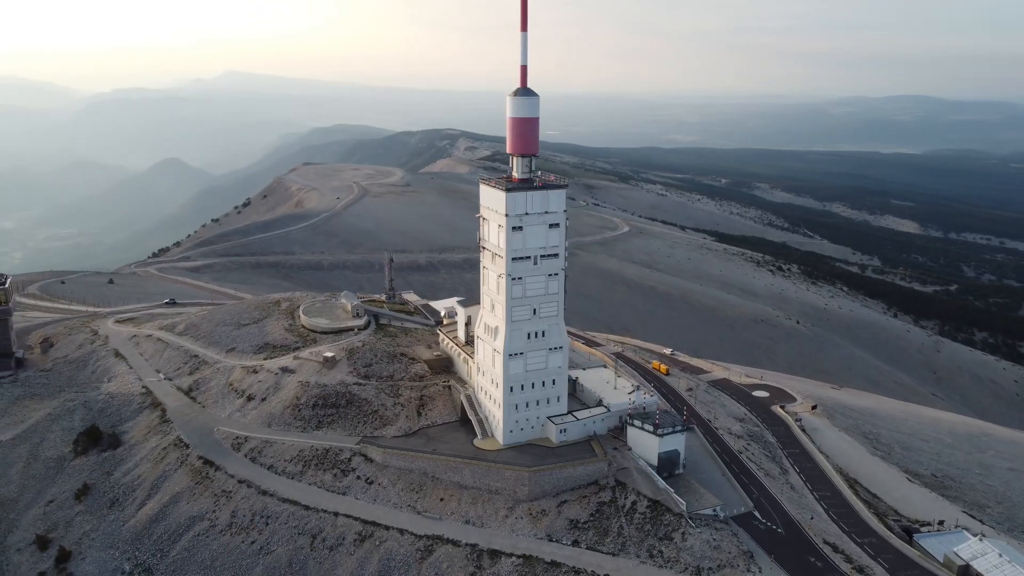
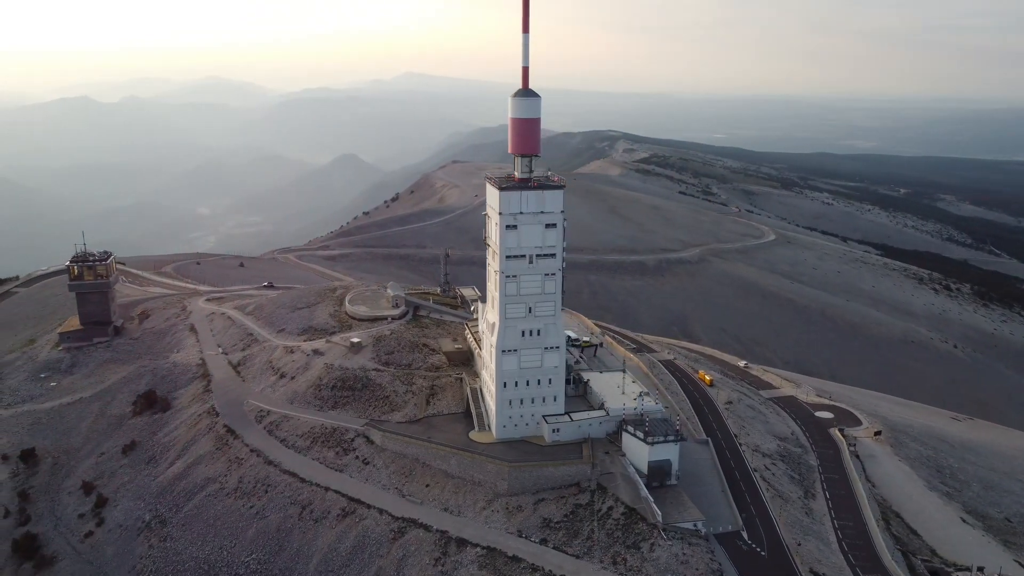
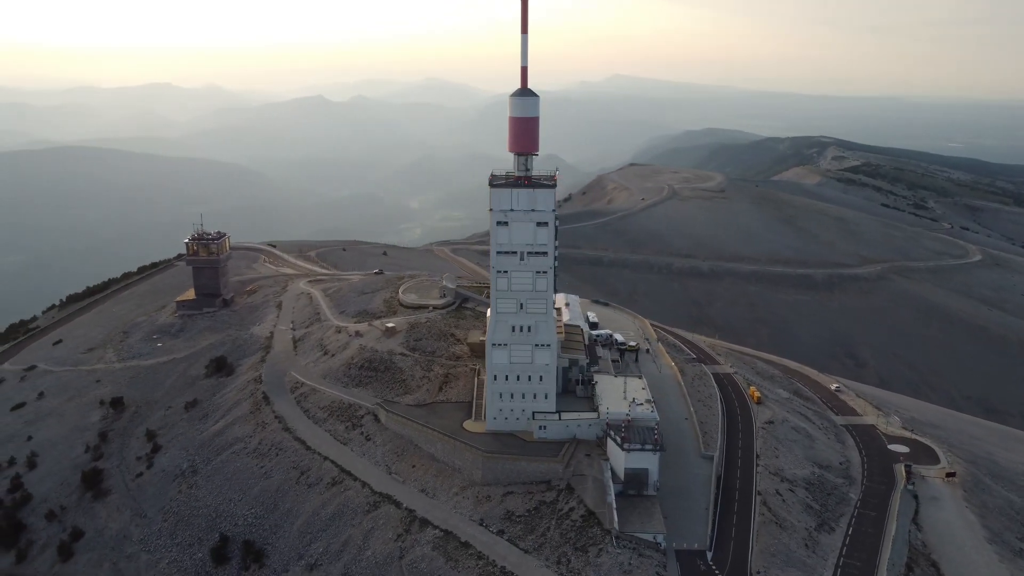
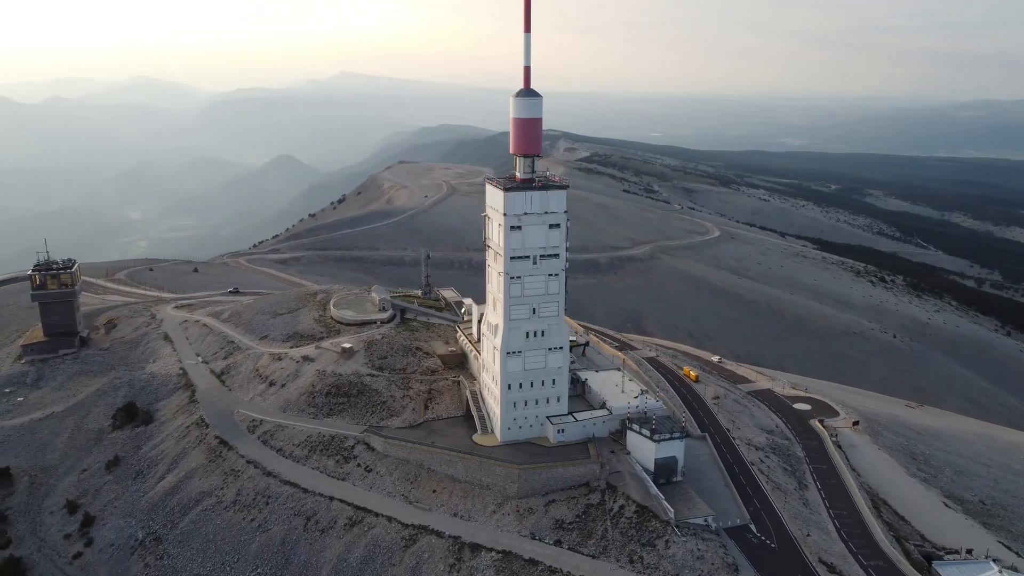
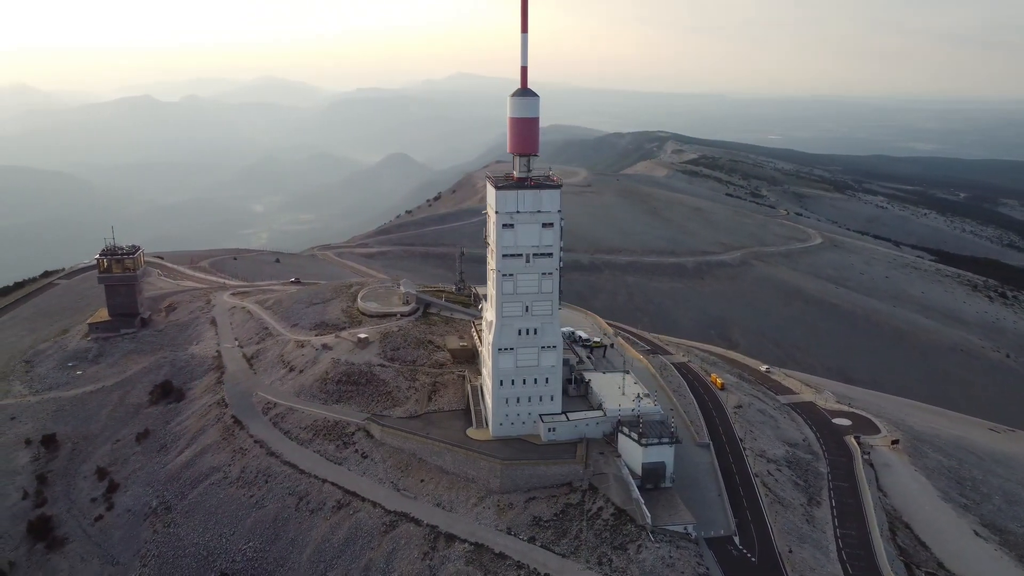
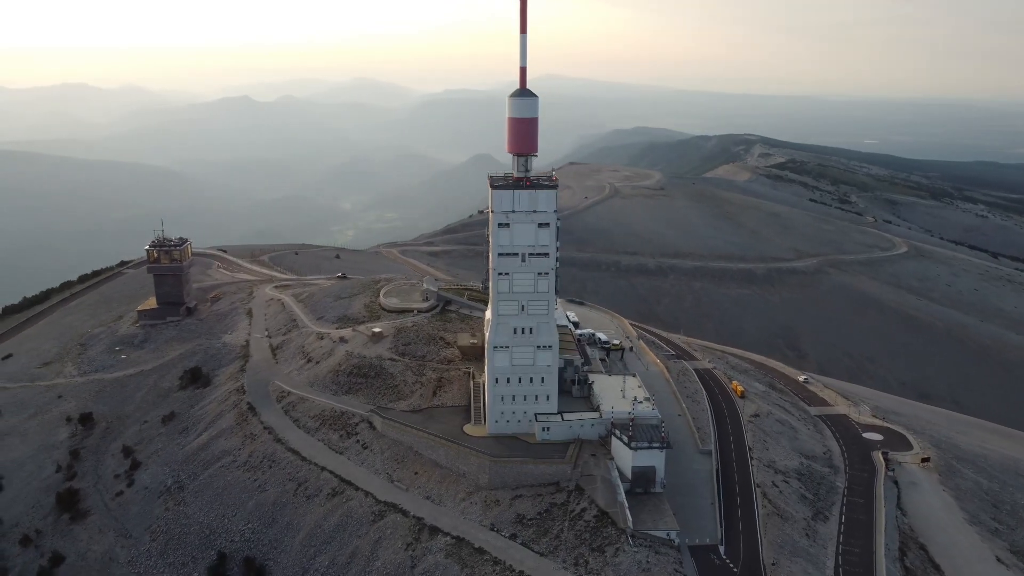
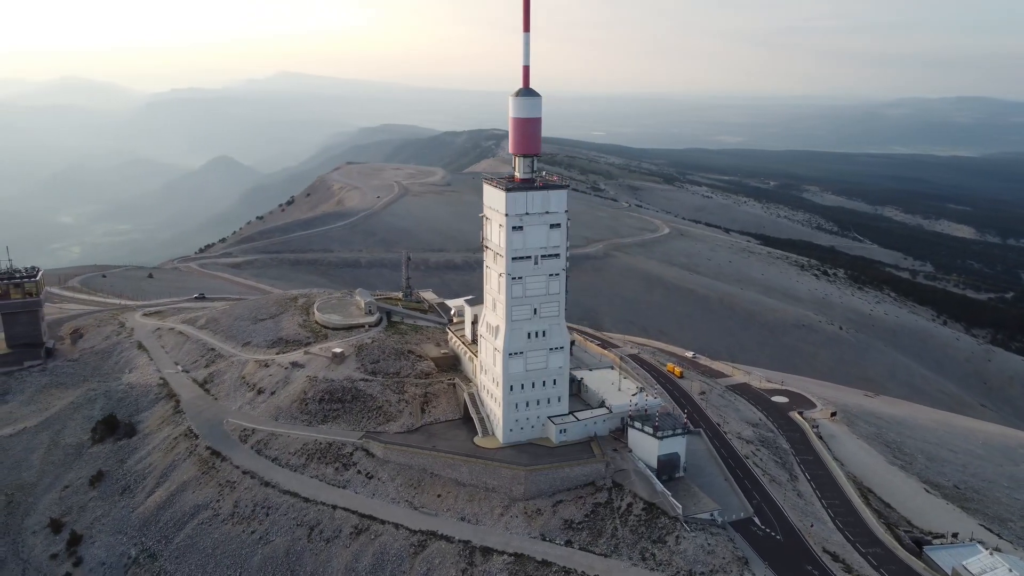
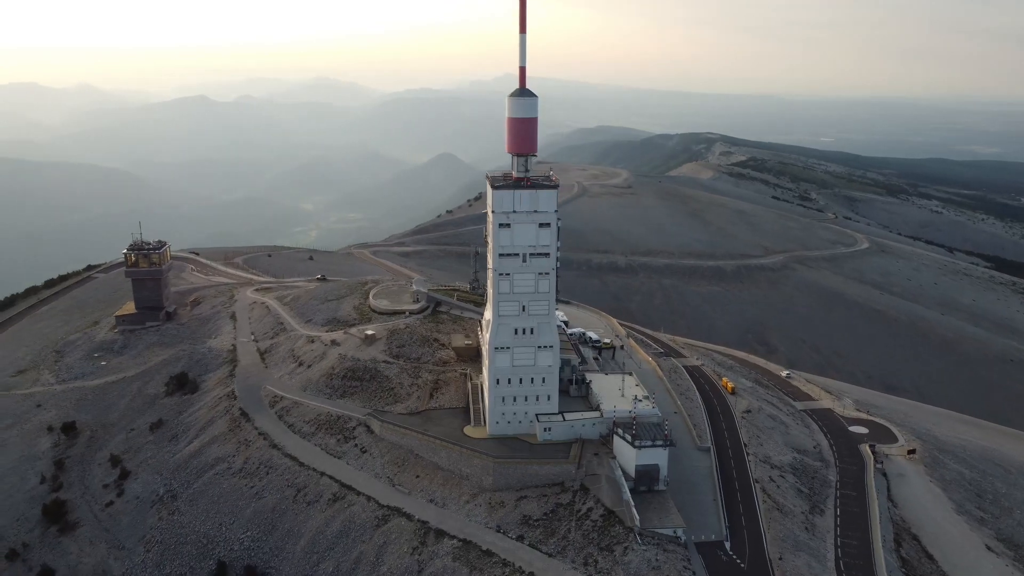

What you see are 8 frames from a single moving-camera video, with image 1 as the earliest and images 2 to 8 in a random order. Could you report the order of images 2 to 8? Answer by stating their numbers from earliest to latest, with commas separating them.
7, 4, 2, 5, 8, 6, 3
